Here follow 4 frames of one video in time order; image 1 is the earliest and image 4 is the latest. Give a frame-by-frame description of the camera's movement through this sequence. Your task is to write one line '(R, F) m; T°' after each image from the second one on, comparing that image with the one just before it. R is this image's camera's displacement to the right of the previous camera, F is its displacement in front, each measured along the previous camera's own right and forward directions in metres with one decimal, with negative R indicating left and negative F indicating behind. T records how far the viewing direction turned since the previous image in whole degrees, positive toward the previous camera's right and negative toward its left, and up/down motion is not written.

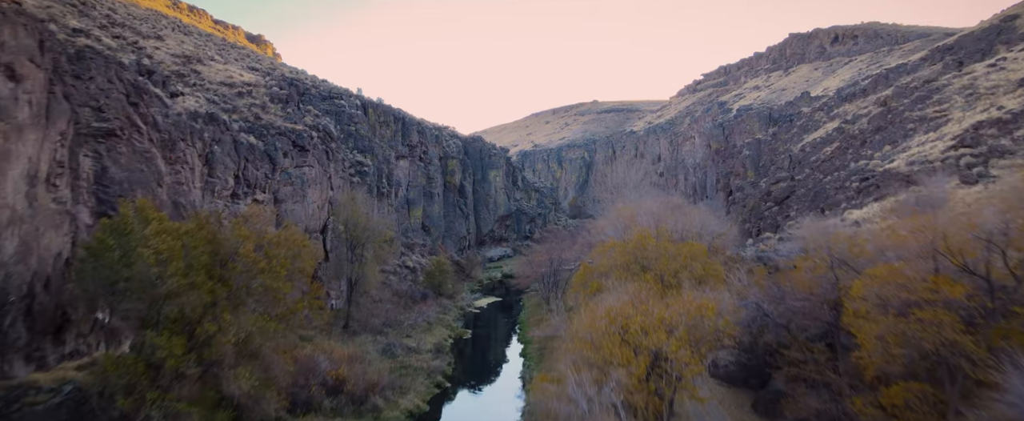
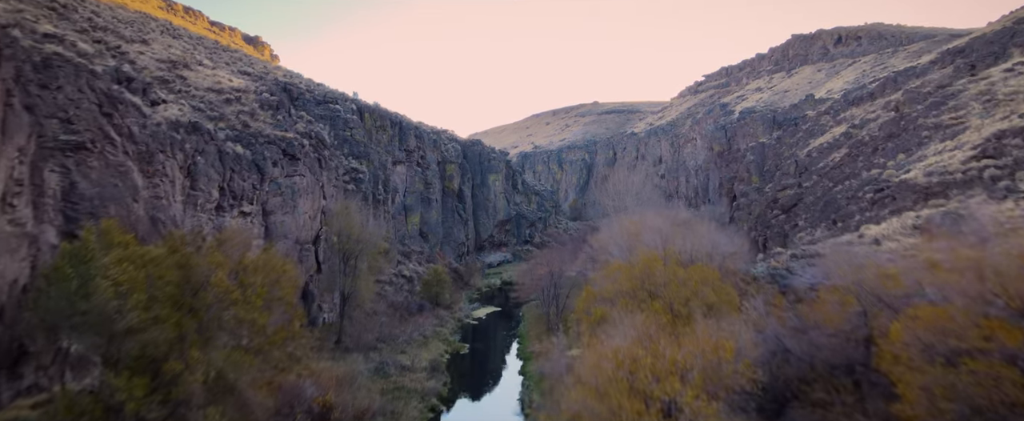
(+0.1, +0.7) m; 0°
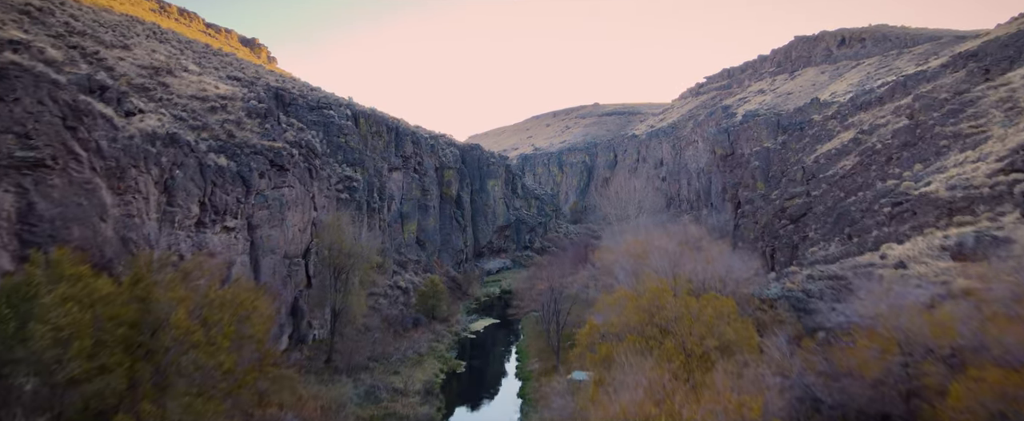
(+0.1, +0.8) m; 0°
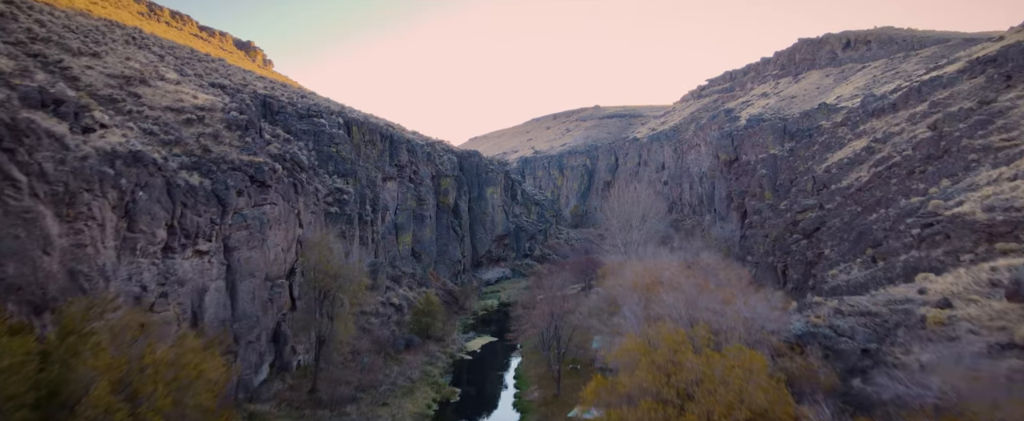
(+0.1, +1.1) m; 0°
